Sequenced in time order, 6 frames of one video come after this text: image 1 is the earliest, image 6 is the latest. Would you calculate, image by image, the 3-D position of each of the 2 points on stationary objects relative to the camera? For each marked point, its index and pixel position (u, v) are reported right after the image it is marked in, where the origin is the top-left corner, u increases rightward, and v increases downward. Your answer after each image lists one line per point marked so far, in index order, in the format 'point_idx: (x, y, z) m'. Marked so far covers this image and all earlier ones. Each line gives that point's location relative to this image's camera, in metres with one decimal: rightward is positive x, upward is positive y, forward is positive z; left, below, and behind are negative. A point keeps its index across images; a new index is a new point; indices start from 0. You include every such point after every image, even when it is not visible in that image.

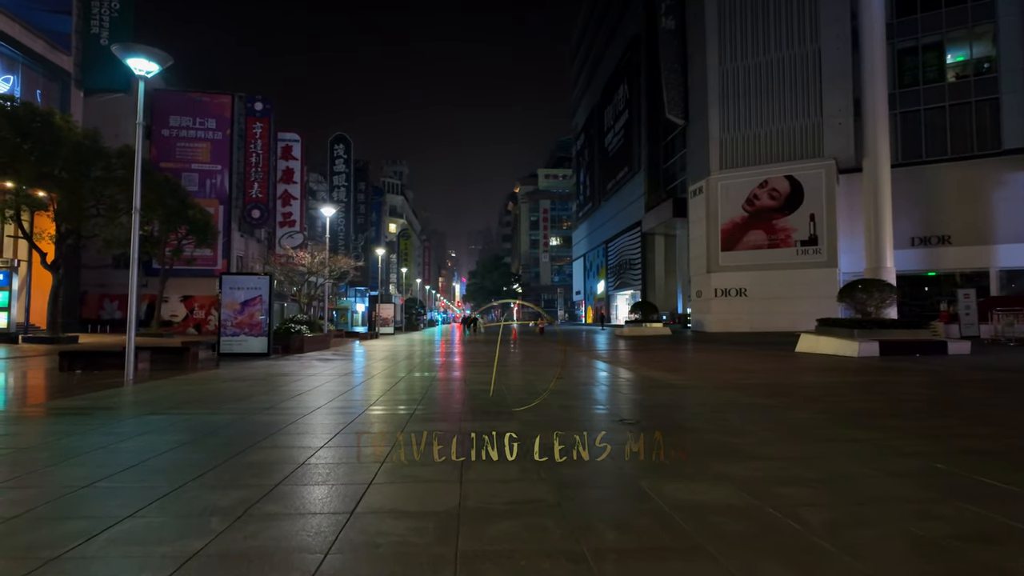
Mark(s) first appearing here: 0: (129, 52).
0: (-7.3, +4.5, +11.8) m
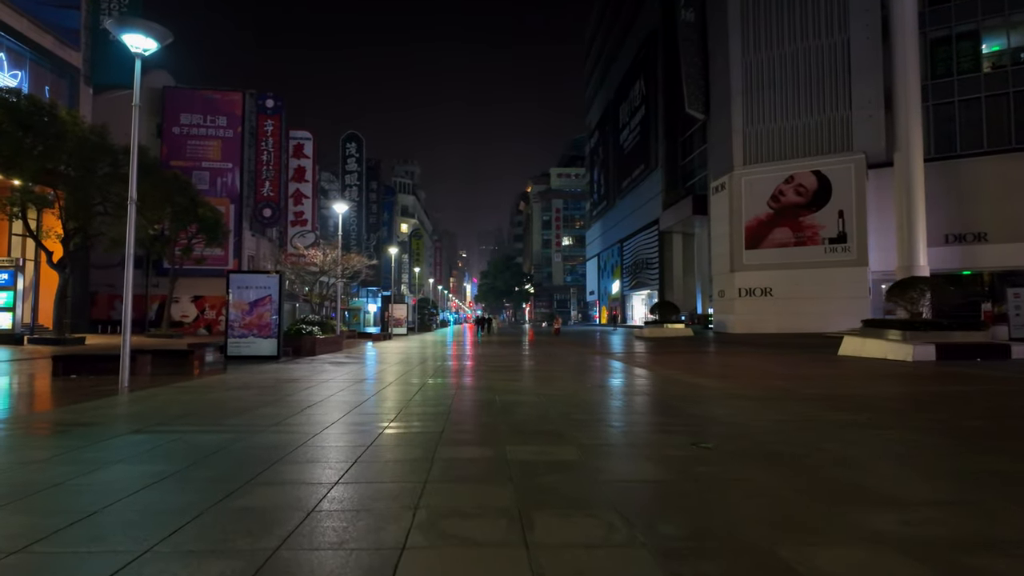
0: (-6.8, +4.6, +10.8) m
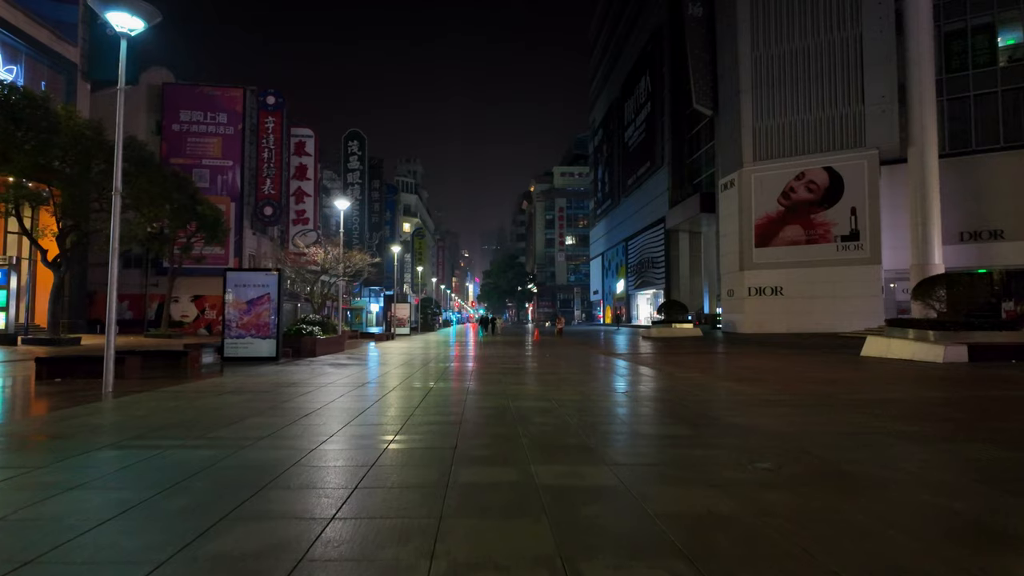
0: (-6.6, +4.6, +10.1) m
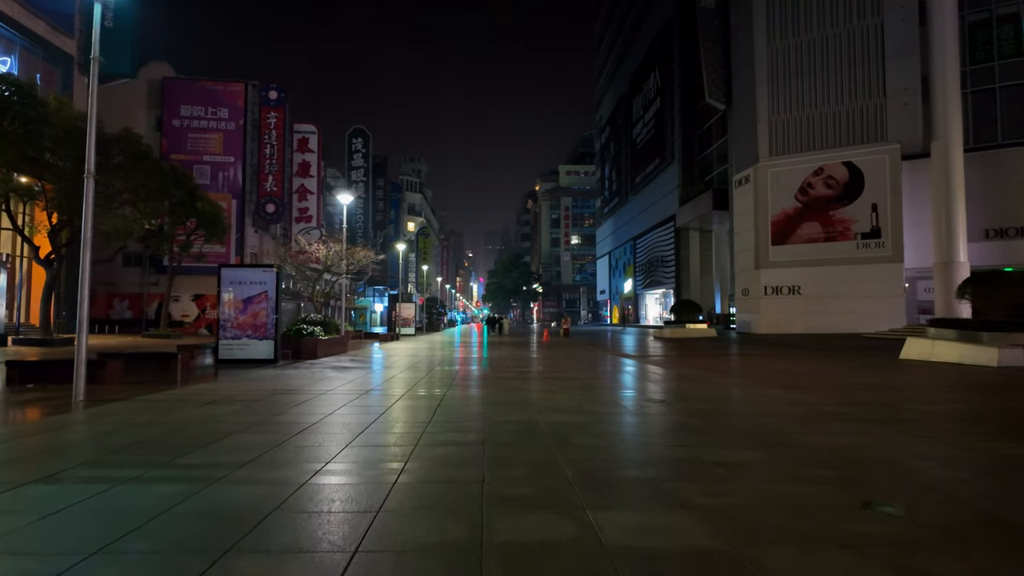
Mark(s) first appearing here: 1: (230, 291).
0: (-6.2, +4.7, +8.9) m
1: (-7.9, -0.1, +17.5) m
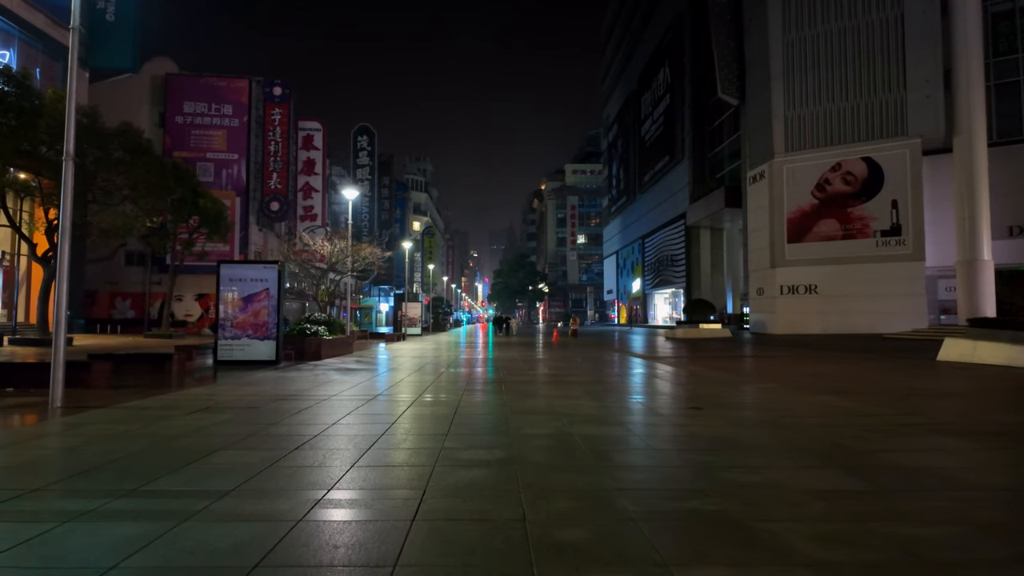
0: (-5.9, +4.7, +8.1) m
1: (-7.5, 0.0, +16.6) m
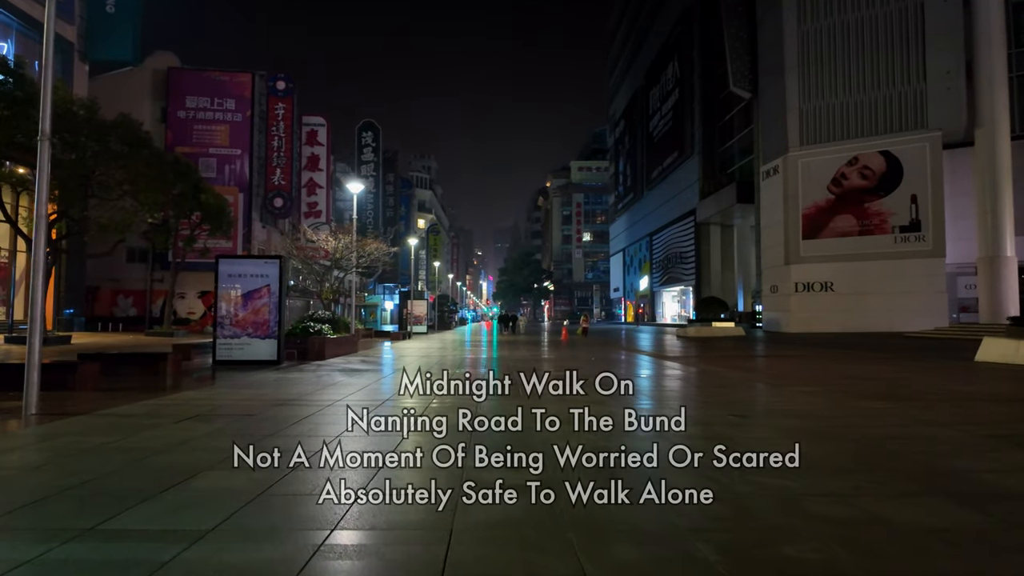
0: (-5.6, +4.8, +7.3) m
1: (-7.2, +0.1, +15.9) m
